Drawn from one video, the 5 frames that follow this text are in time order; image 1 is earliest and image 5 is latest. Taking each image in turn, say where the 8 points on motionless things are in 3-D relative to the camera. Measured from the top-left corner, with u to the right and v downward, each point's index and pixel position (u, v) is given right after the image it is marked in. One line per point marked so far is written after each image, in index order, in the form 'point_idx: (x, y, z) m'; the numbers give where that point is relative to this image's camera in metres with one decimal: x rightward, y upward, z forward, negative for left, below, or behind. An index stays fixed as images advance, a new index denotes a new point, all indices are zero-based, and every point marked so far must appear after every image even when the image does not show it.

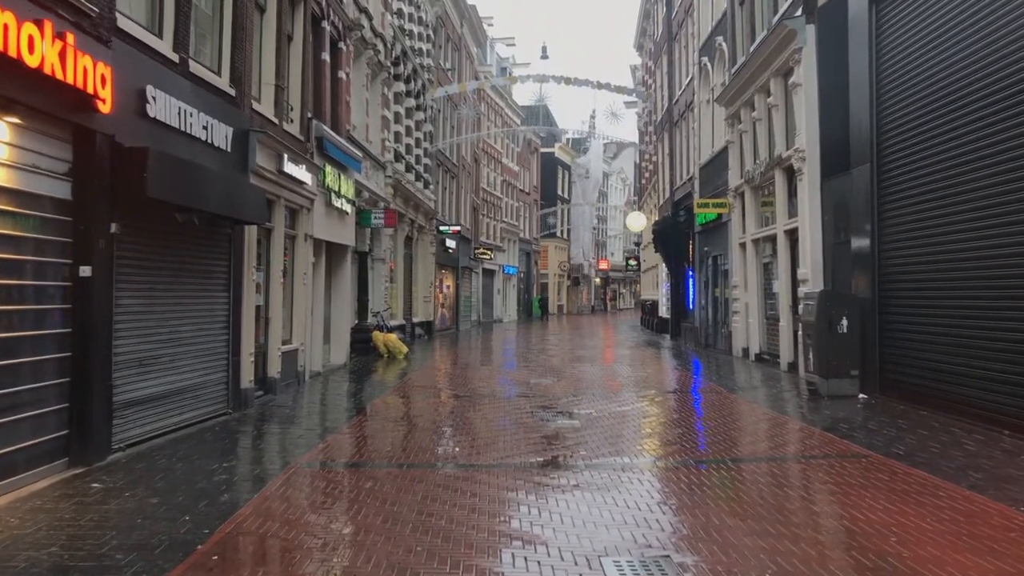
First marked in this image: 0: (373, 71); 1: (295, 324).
0: (-3.1, +4.8, +18.6) m
1: (-3.2, -0.5, +12.3) m
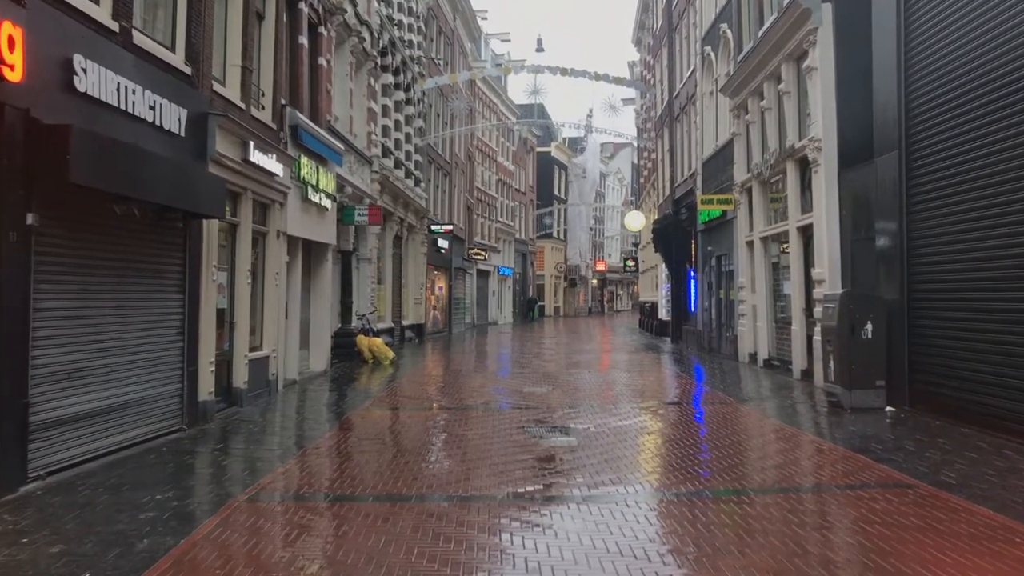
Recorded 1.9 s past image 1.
0: (-3.2, +4.8, +17.6) m
1: (-3.3, -0.6, +11.3) m
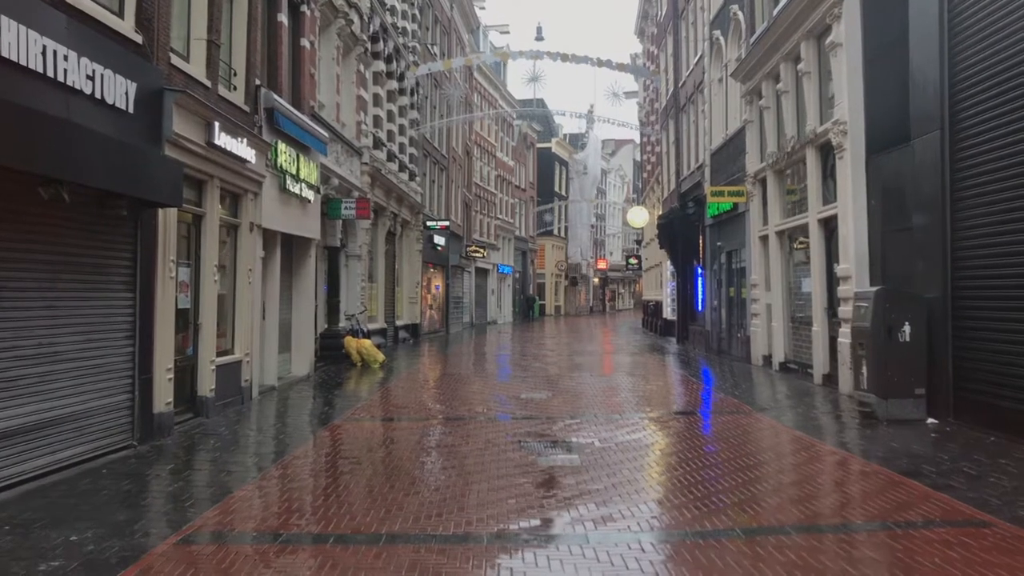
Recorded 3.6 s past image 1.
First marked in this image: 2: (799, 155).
0: (-3.3, +4.8, +16.6) m
1: (-3.4, -0.5, +10.3) m
2: (+4.3, +2.0, +12.4) m
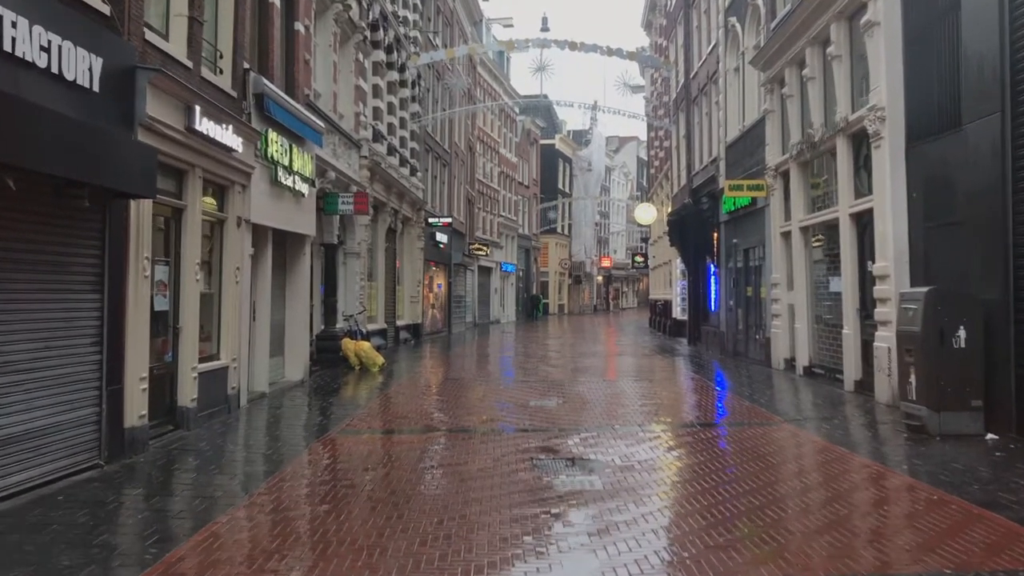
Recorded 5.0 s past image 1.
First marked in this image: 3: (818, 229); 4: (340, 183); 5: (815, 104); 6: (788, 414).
0: (-3.2, +4.9, +15.8) m
1: (-3.3, -0.5, +9.5) m
2: (+4.4, +2.0, +11.6) m
3: (+4.6, +0.9, +12.4) m
4: (-3.2, +1.9, +15.3) m
5: (+4.4, +2.6, +12.0) m
6: (+3.3, -1.5, +9.8) m
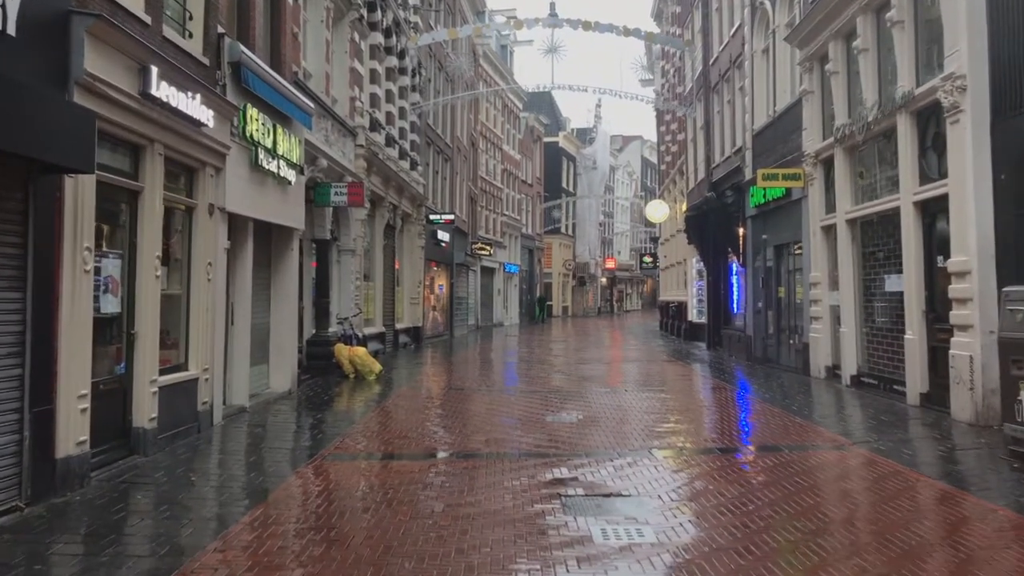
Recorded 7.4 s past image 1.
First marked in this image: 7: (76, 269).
0: (-3.0, +4.9, +14.4) m
1: (-3.1, -0.5, +8.2) m
2: (+4.5, +2.0, +10.2) m
3: (+4.7, +0.9, +11.1) m
4: (-3.0, +1.9, +14.0) m
5: (+4.5, +2.7, +10.6) m
6: (+3.4, -1.5, +8.4) m
7: (-3.1, +0.1, +6.0) m
